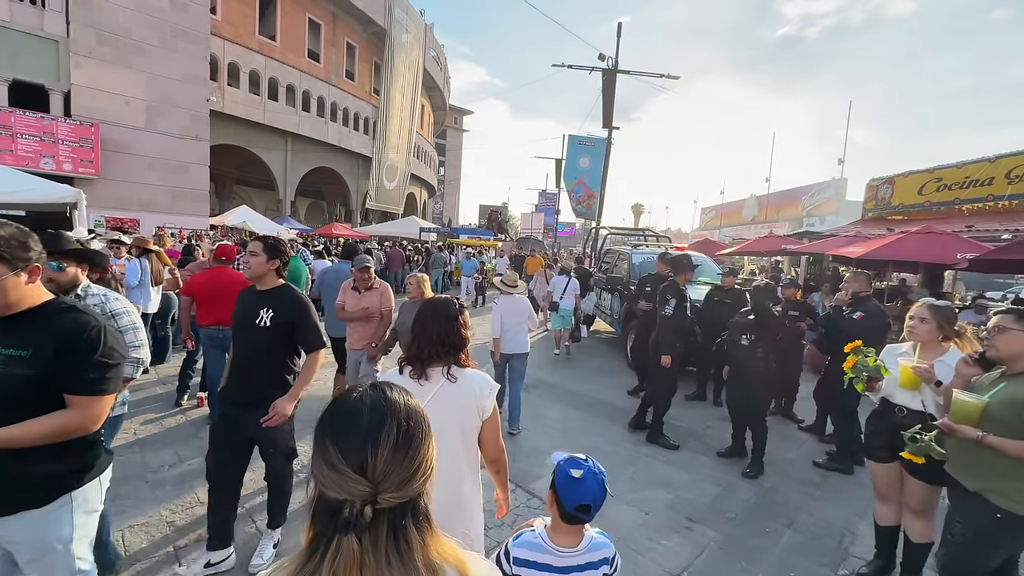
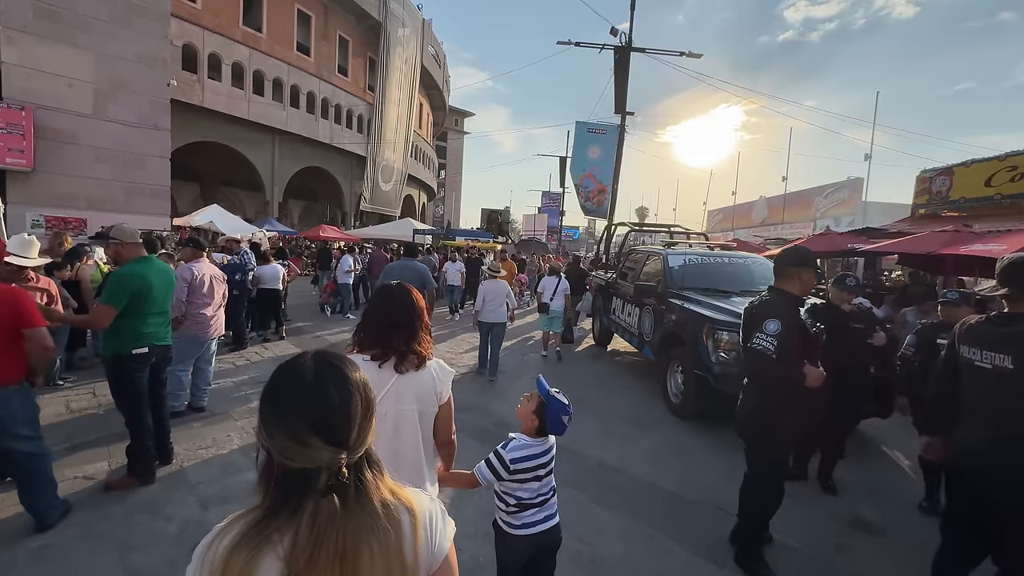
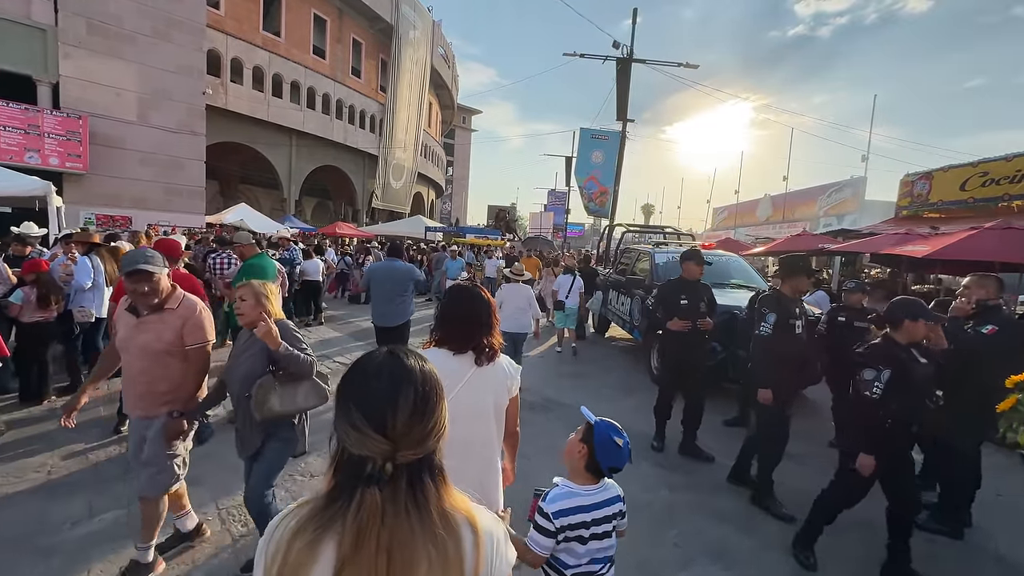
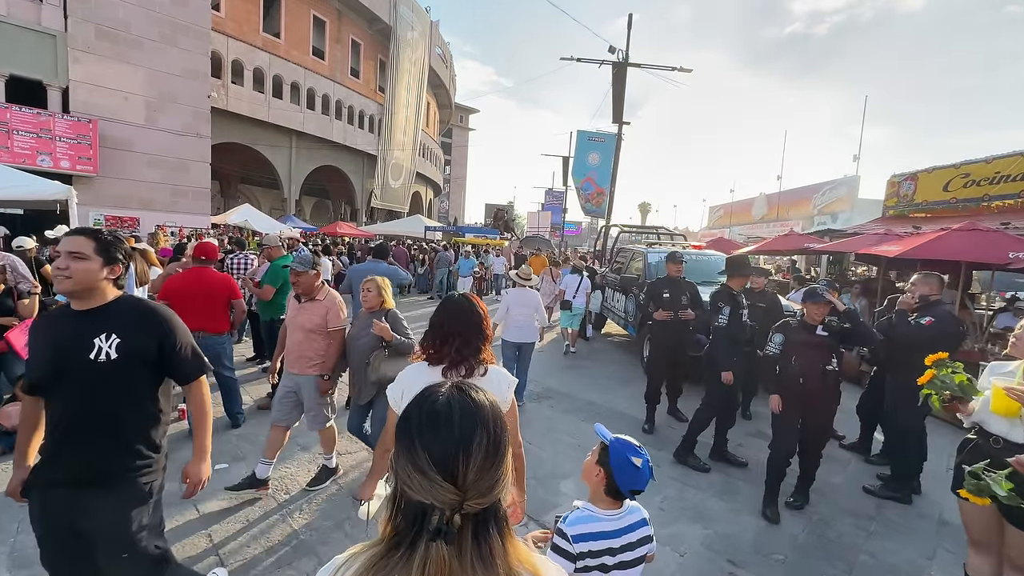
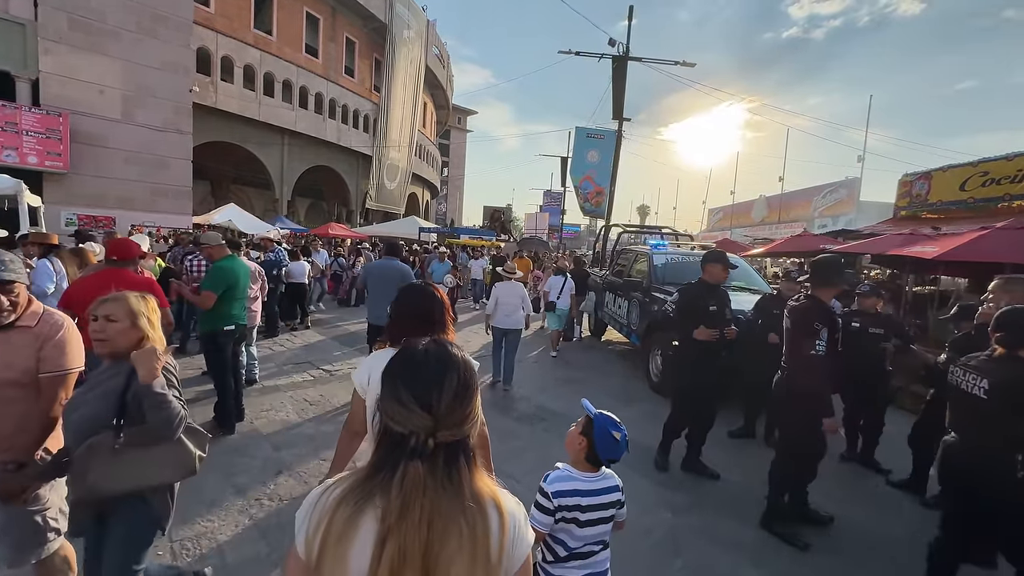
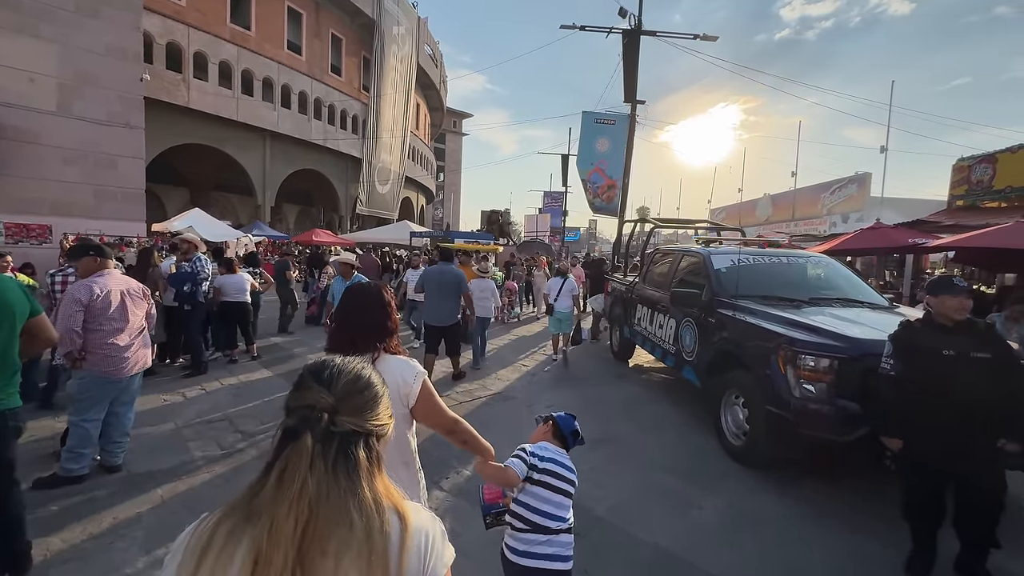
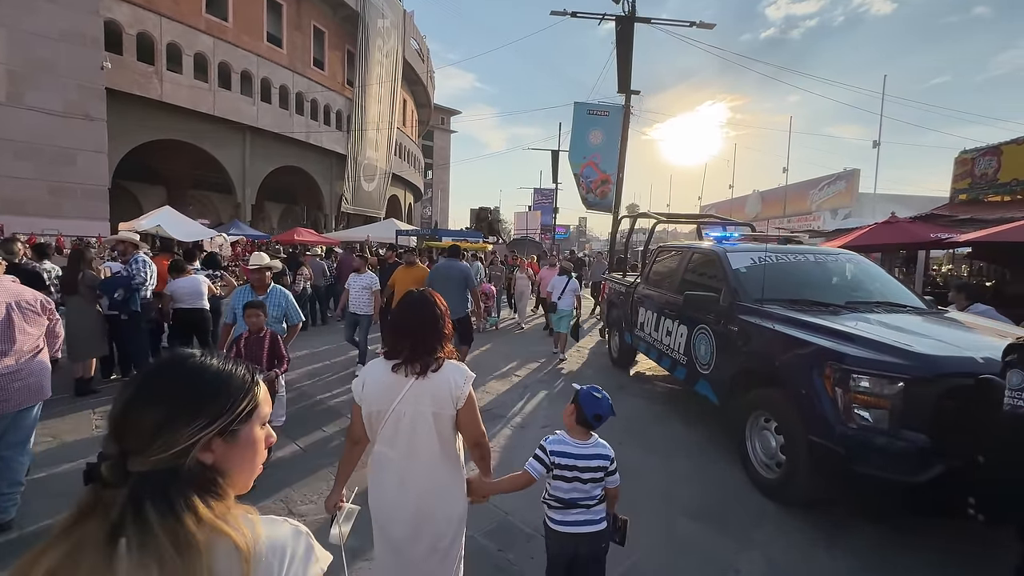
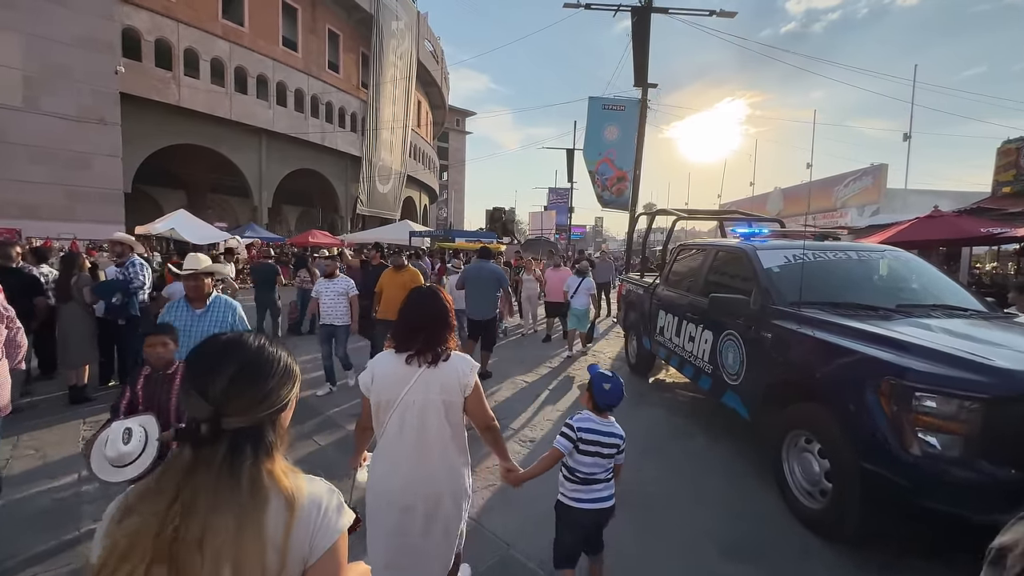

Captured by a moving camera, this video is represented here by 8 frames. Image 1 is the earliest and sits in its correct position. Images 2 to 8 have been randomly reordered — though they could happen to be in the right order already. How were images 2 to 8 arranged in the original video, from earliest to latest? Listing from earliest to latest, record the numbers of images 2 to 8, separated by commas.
4, 3, 5, 2, 6, 7, 8
